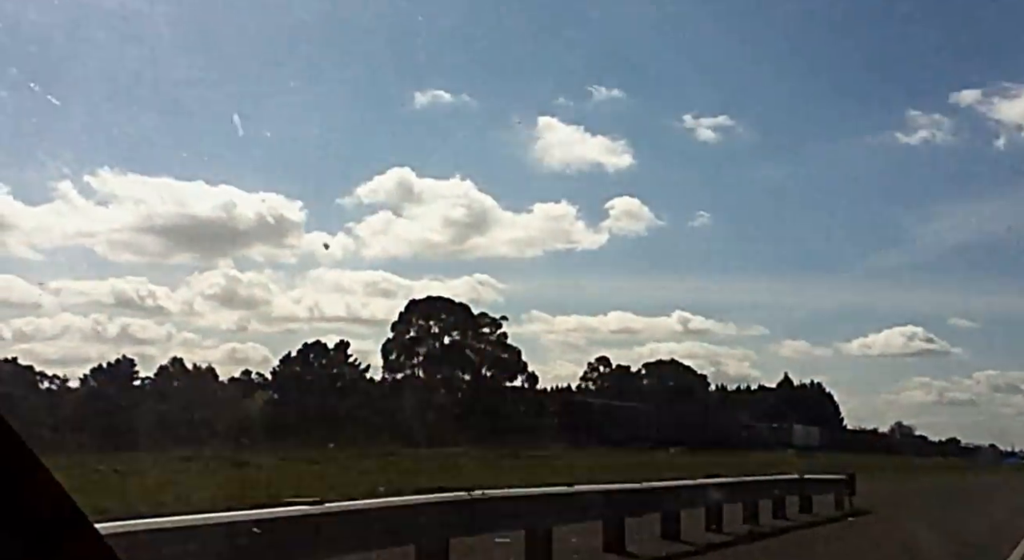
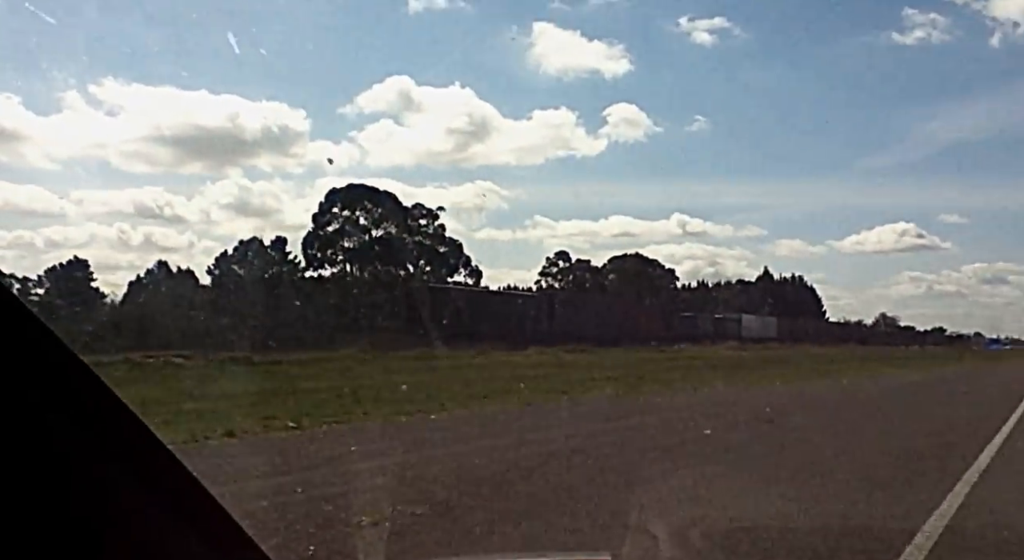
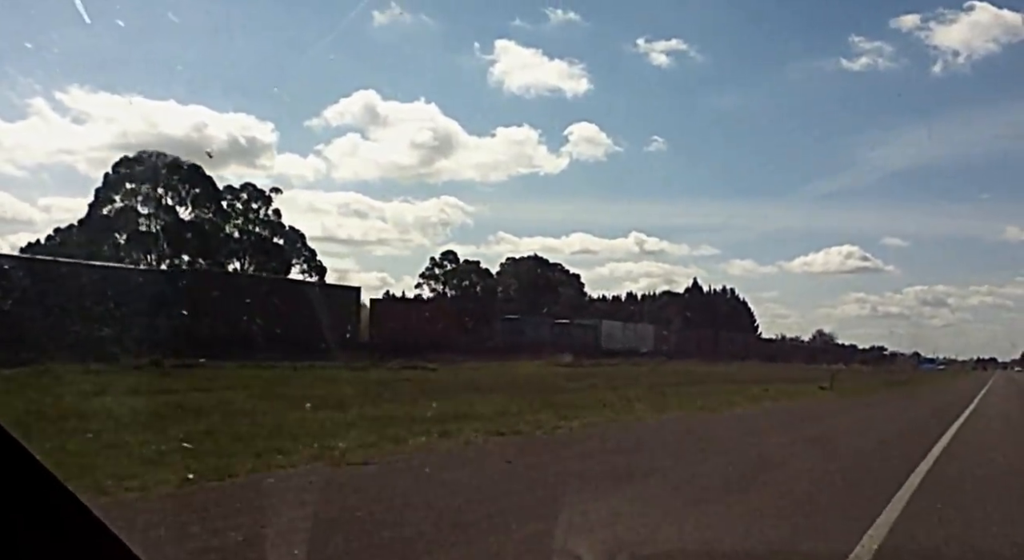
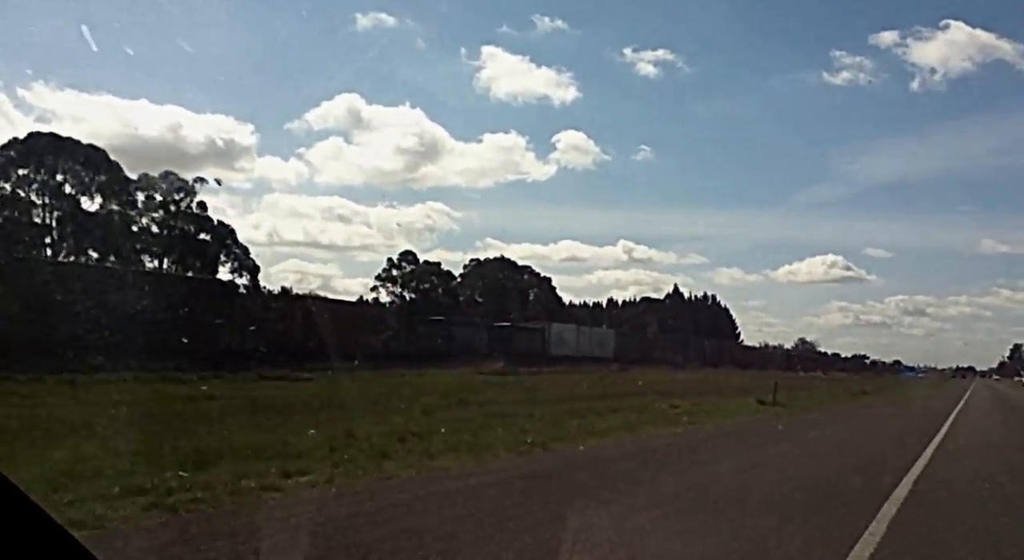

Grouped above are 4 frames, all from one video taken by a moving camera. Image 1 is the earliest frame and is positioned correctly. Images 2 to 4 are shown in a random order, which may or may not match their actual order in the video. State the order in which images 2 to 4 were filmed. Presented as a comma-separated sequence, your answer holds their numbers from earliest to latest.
2, 3, 4
